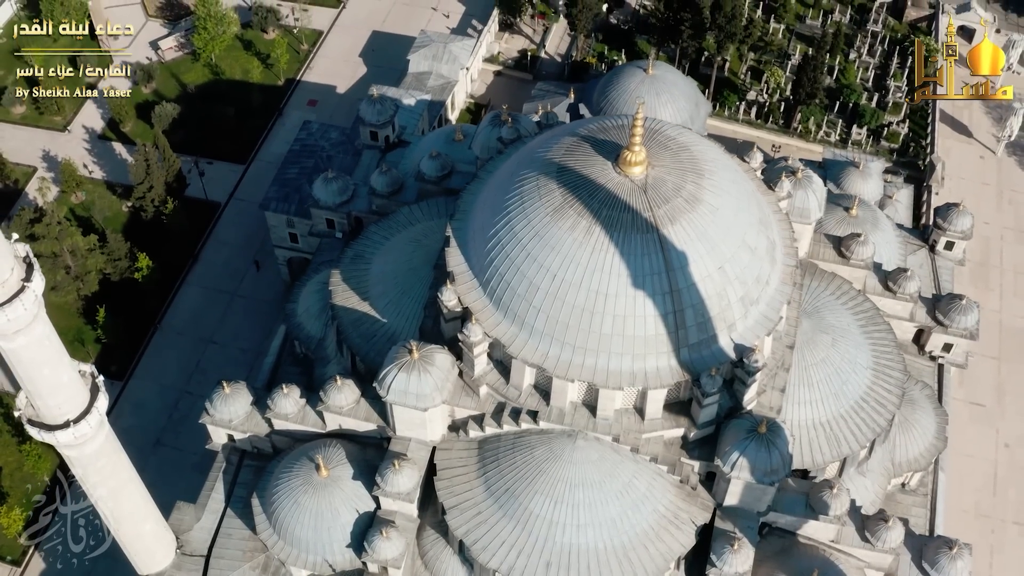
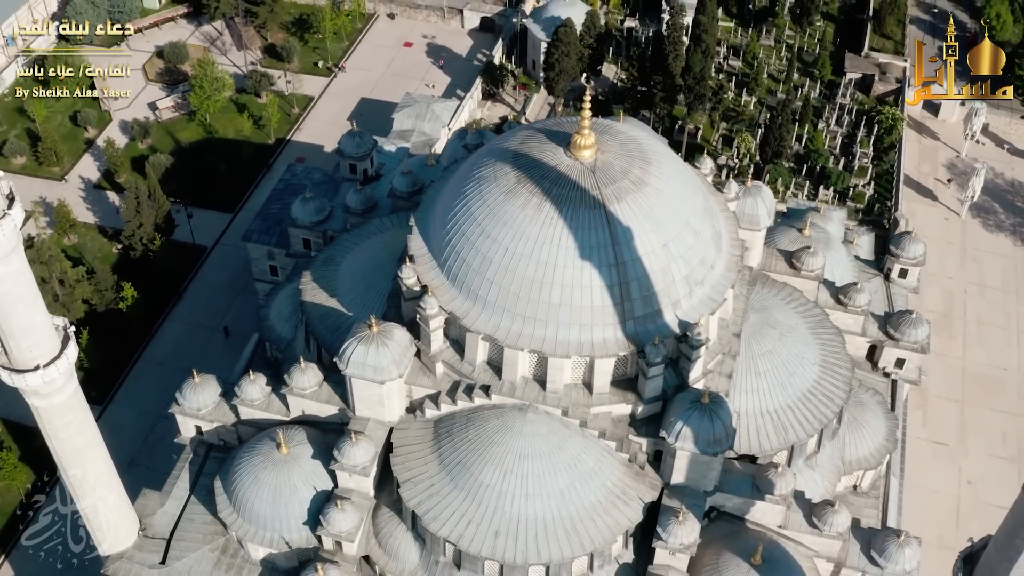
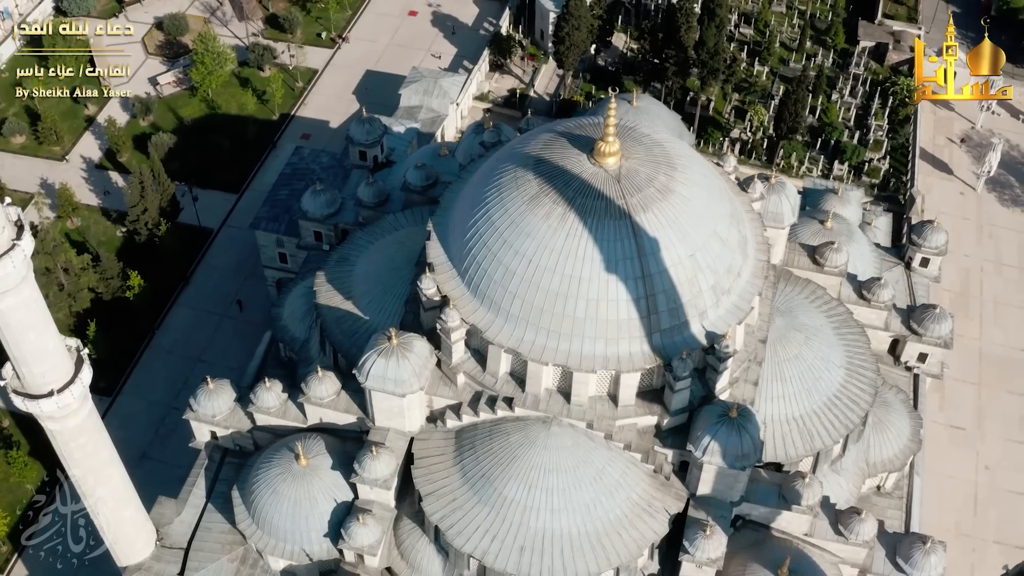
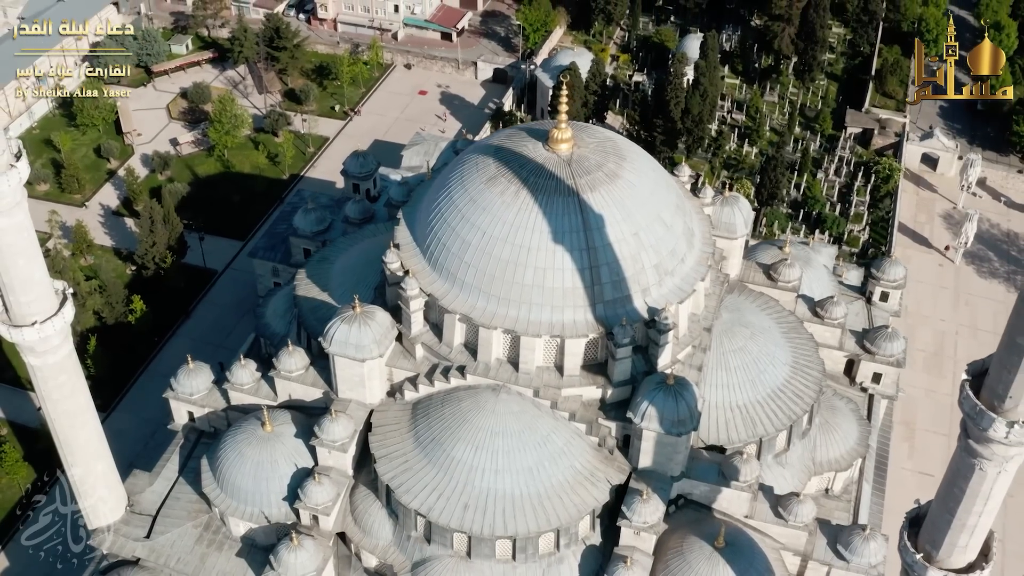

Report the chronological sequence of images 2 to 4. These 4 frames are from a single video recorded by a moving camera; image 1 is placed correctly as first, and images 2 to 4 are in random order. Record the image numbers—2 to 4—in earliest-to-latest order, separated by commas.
3, 2, 4
